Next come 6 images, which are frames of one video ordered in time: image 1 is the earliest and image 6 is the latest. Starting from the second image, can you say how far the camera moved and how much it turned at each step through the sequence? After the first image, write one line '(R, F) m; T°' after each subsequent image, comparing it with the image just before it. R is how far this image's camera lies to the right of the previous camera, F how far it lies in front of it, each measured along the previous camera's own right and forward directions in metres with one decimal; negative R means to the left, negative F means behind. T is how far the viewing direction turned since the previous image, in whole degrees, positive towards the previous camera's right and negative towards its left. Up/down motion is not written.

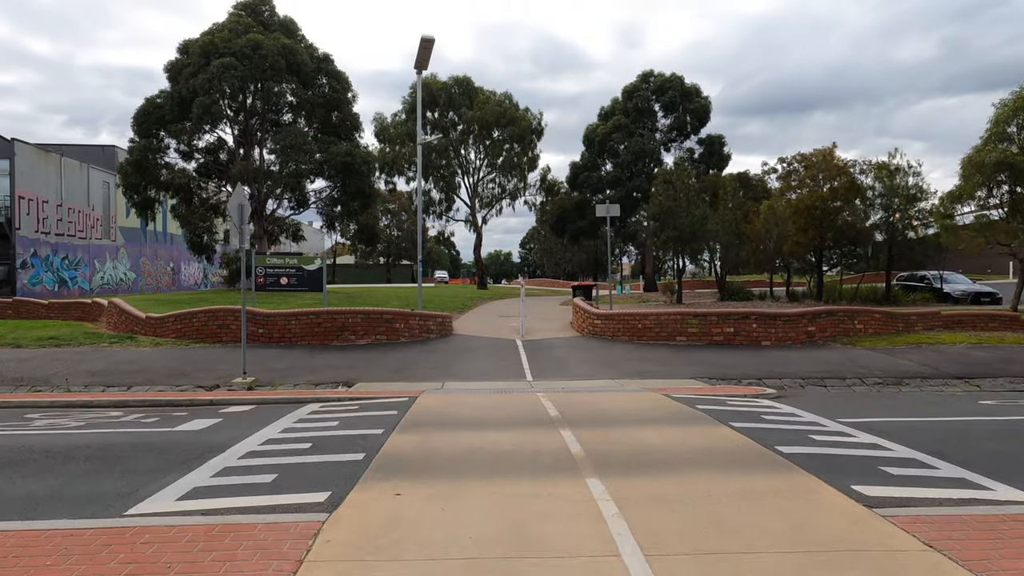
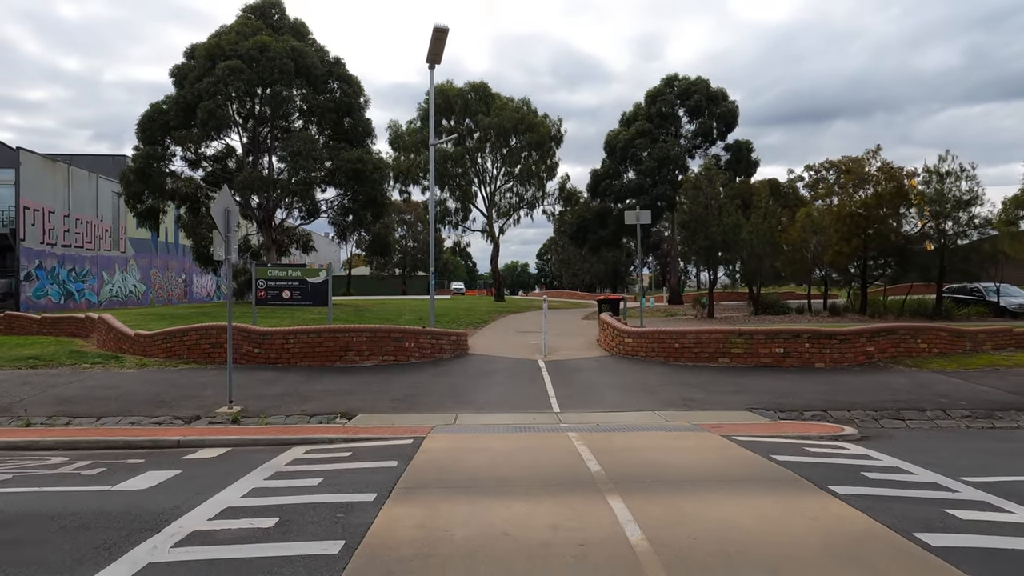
(-0.1, +1.5) m; -1°
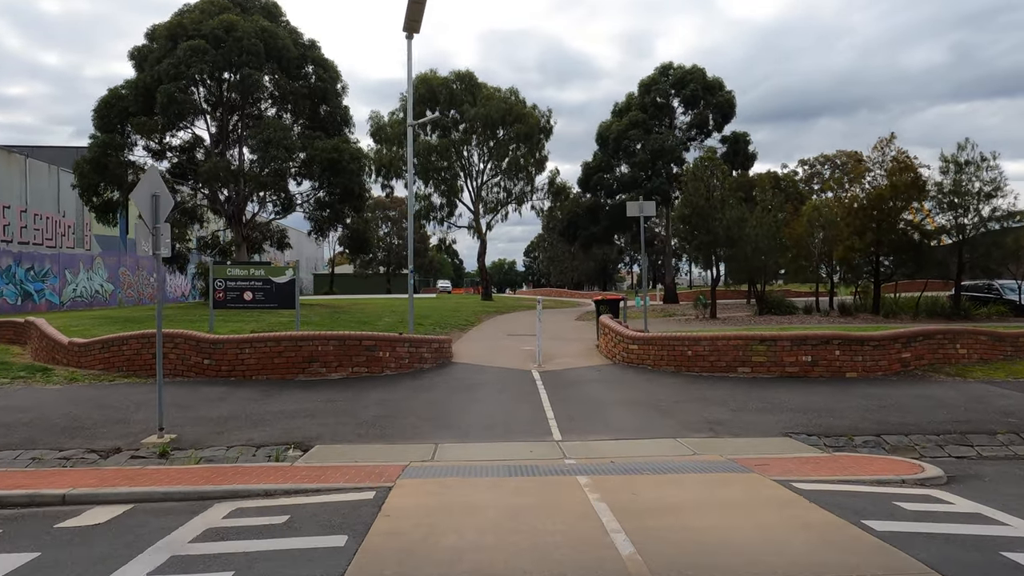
(0.0, +1.7) m; +1°
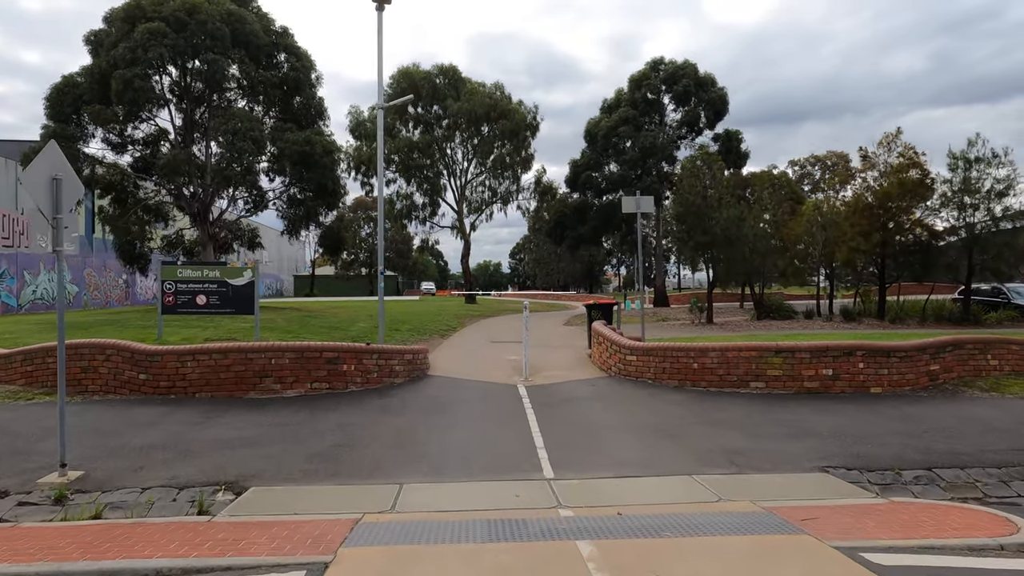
(0.0, +1.4) m; +1°
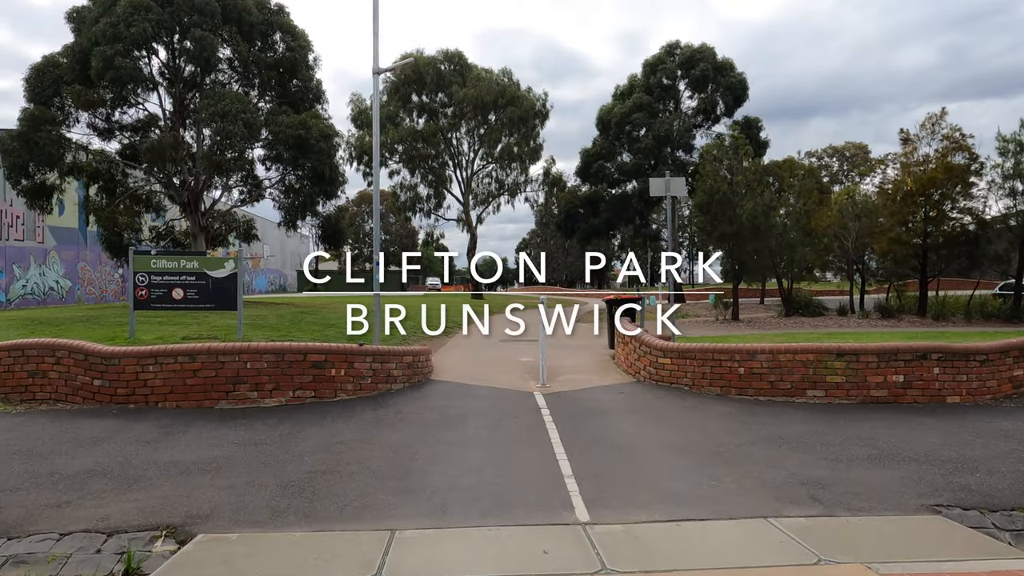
(-0.1, +1.5) m; 0°
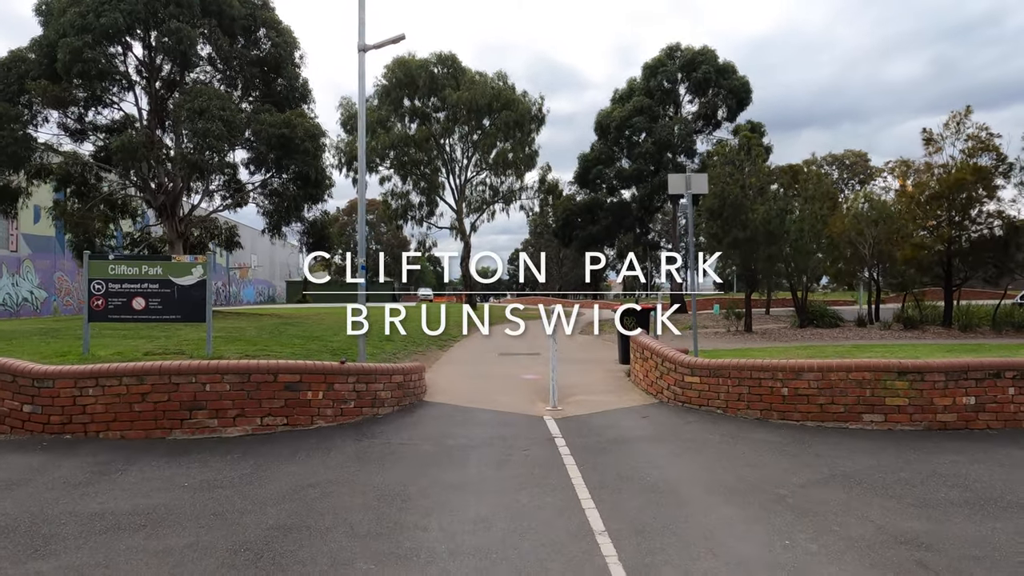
(-0.2, +1.3) m; +1°
